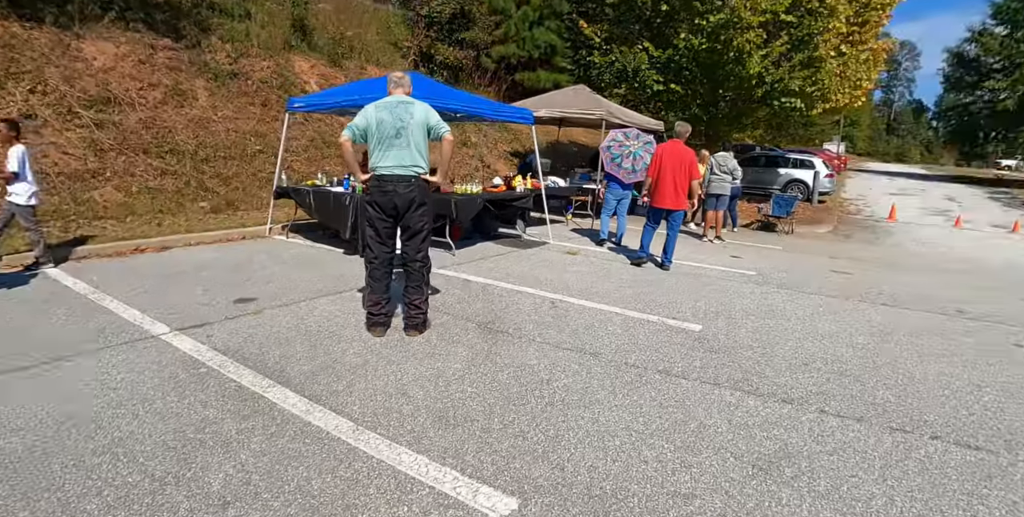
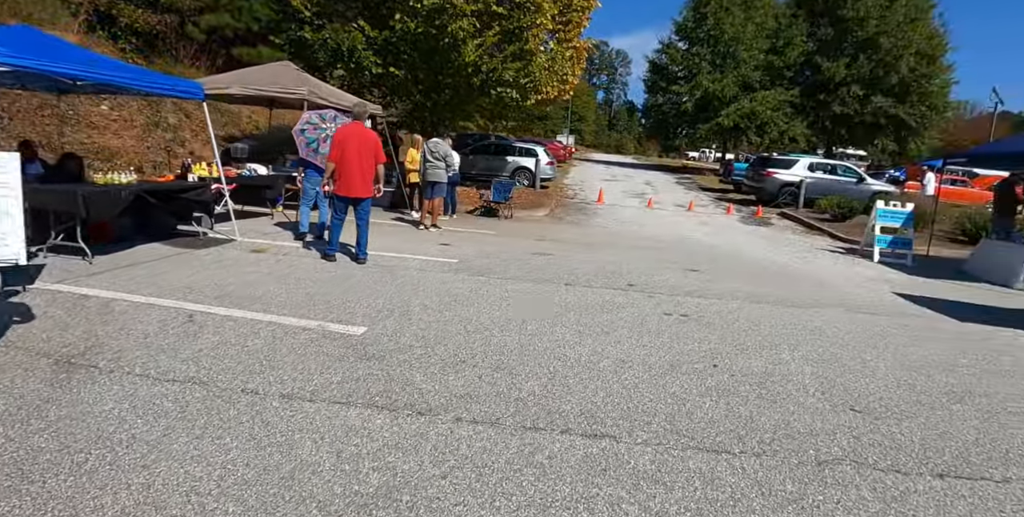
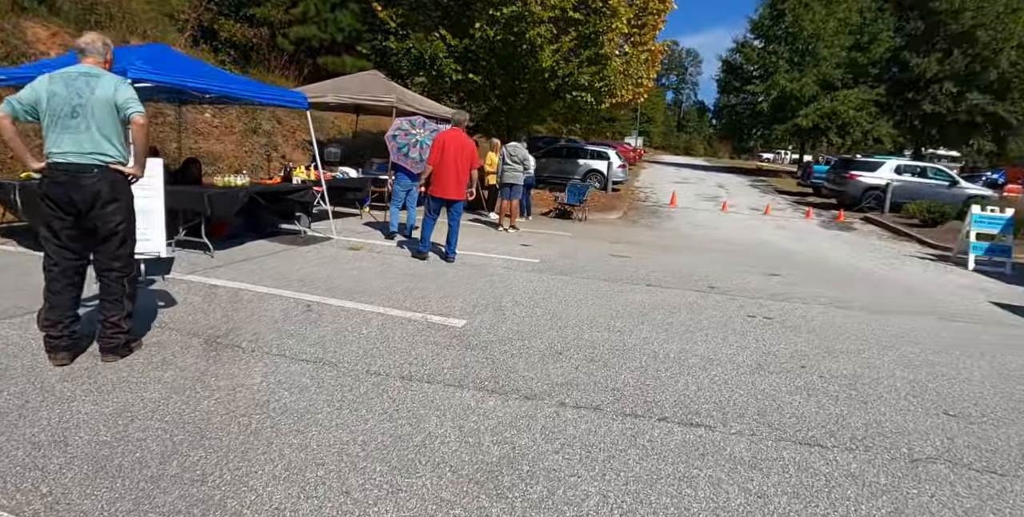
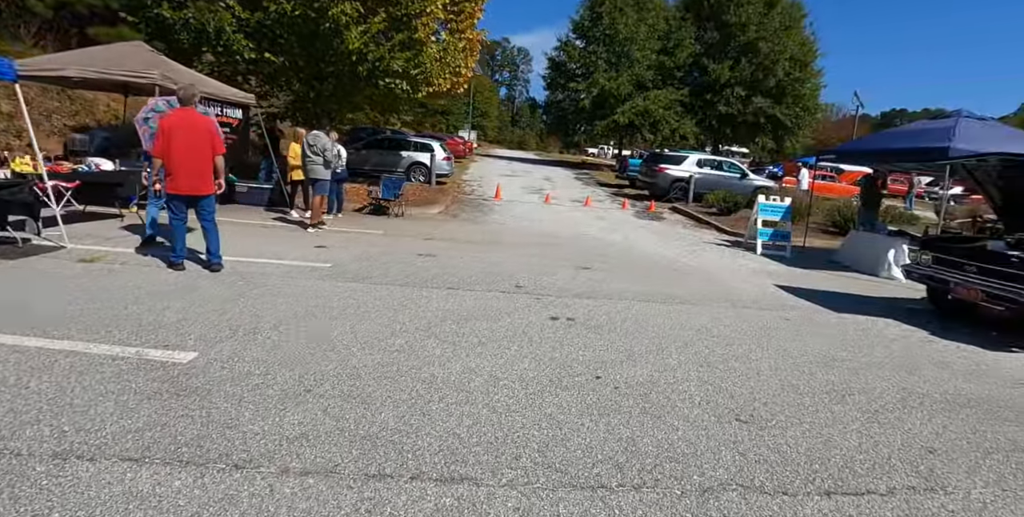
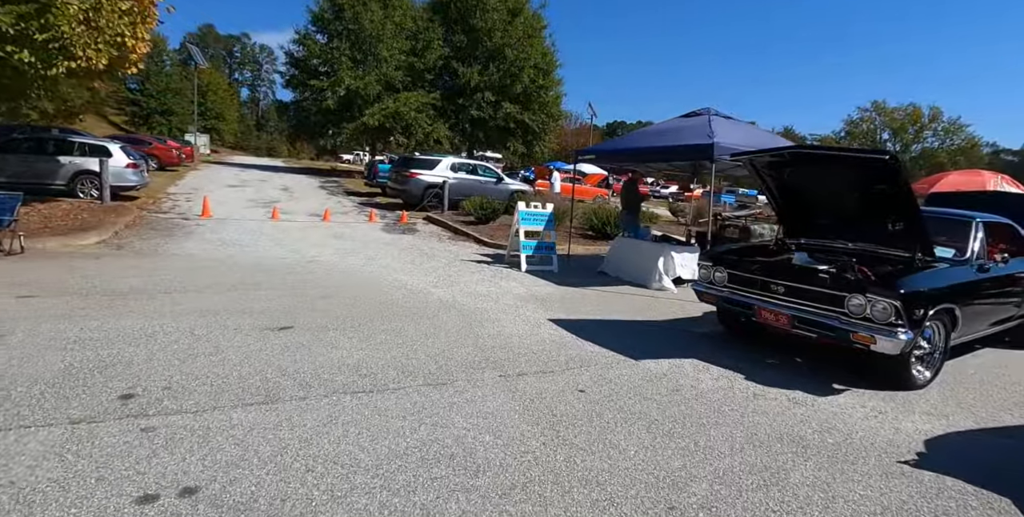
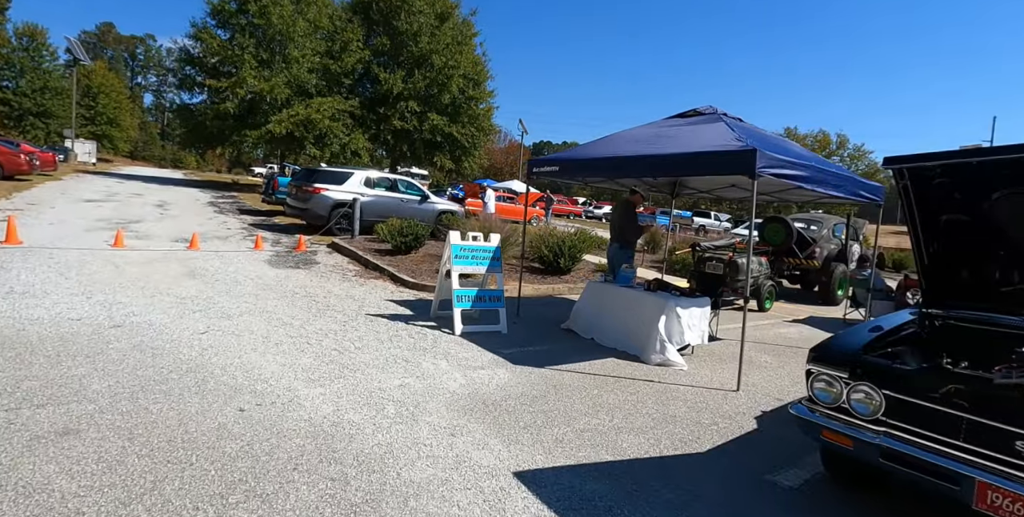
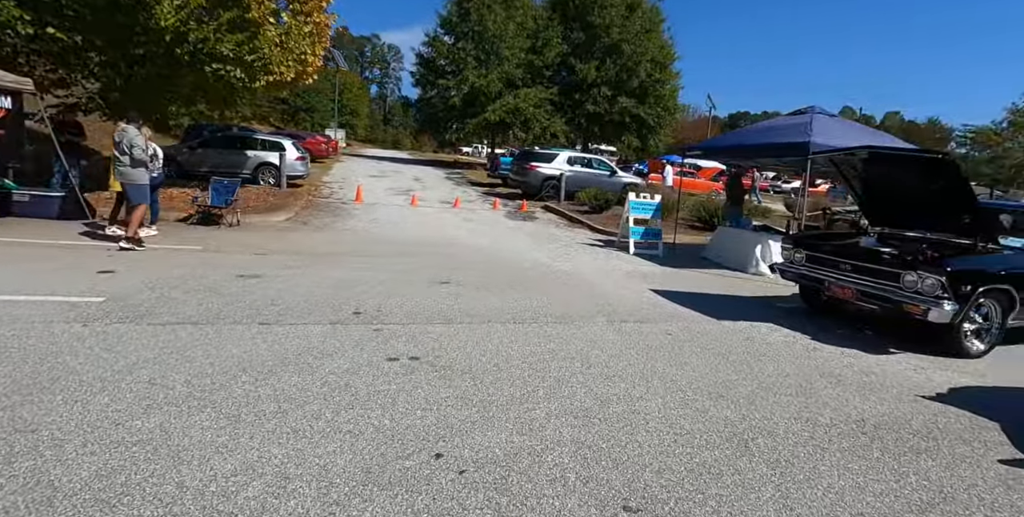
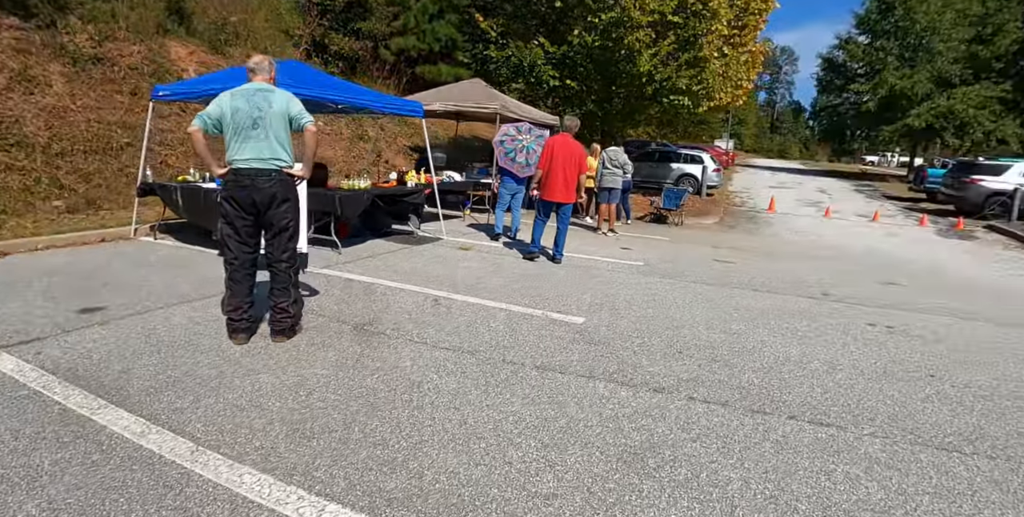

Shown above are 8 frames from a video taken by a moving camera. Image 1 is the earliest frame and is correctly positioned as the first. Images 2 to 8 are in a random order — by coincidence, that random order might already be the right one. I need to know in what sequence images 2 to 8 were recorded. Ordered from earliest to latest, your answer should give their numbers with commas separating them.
8, 3, 2, 4, 7, 5, 6
